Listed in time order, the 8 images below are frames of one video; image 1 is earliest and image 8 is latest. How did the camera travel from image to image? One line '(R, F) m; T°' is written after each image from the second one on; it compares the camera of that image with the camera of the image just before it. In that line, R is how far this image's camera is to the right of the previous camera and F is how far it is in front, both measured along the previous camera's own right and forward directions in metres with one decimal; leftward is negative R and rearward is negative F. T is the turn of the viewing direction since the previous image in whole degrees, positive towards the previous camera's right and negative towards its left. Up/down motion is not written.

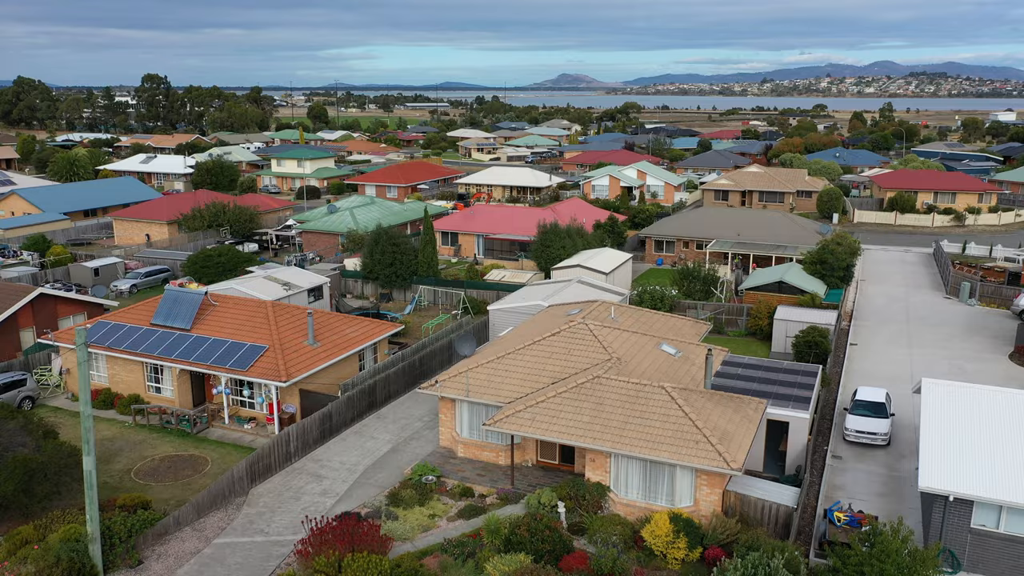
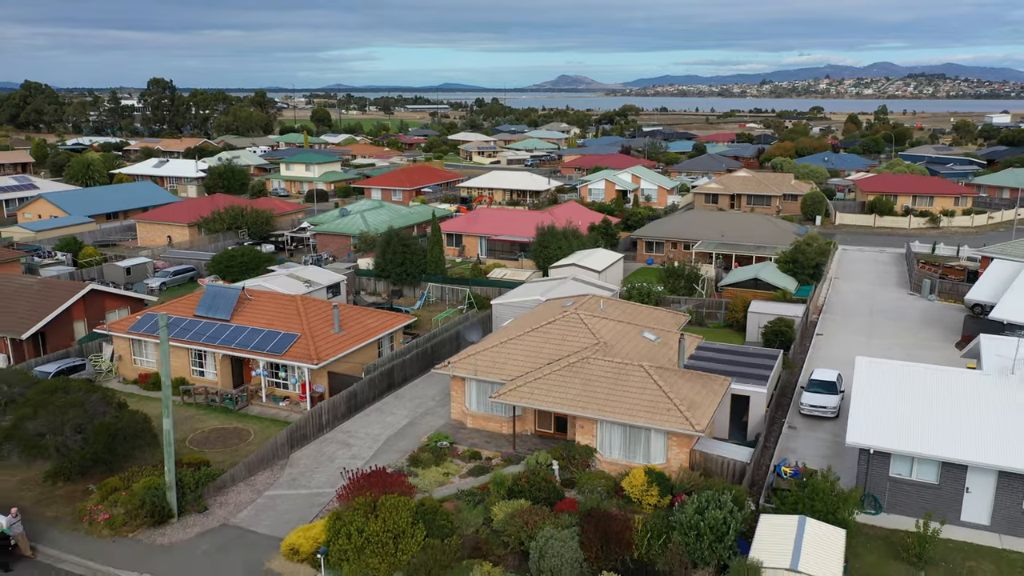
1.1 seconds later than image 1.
(0.0, -1.2) m; 0°
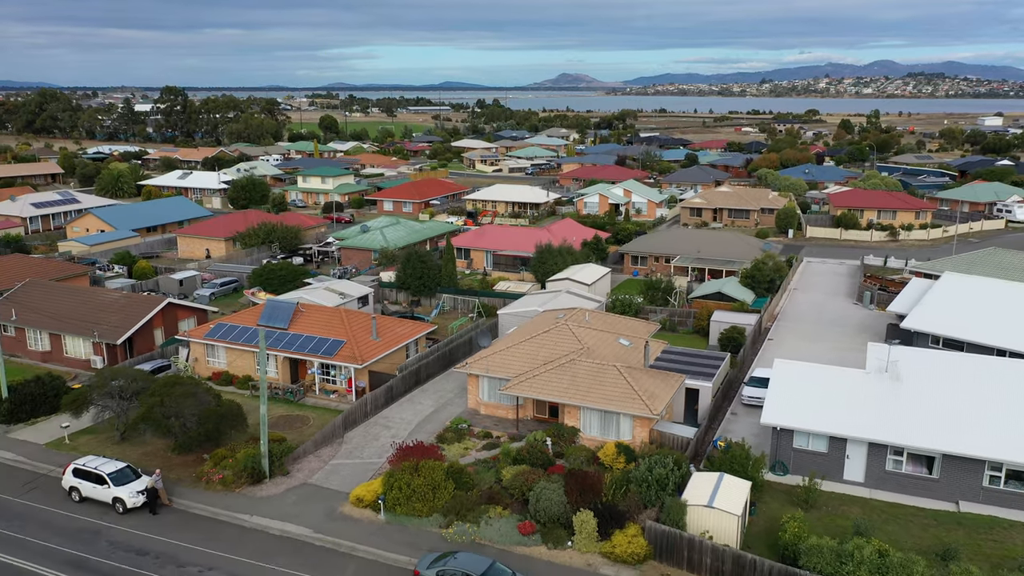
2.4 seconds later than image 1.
(0.0, -2.4) m; 0°
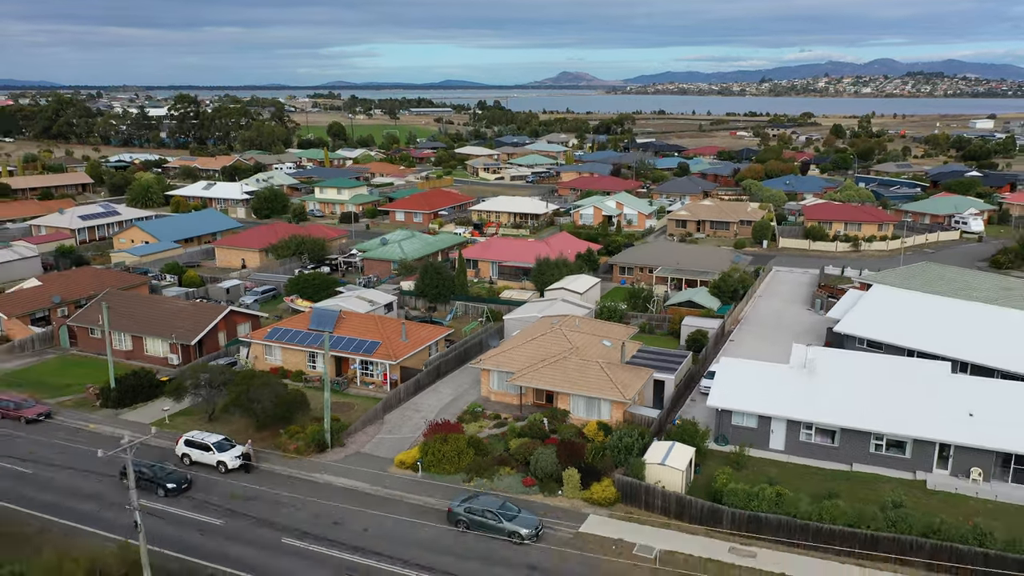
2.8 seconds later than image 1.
(-0.1, -2.8) m; 0°
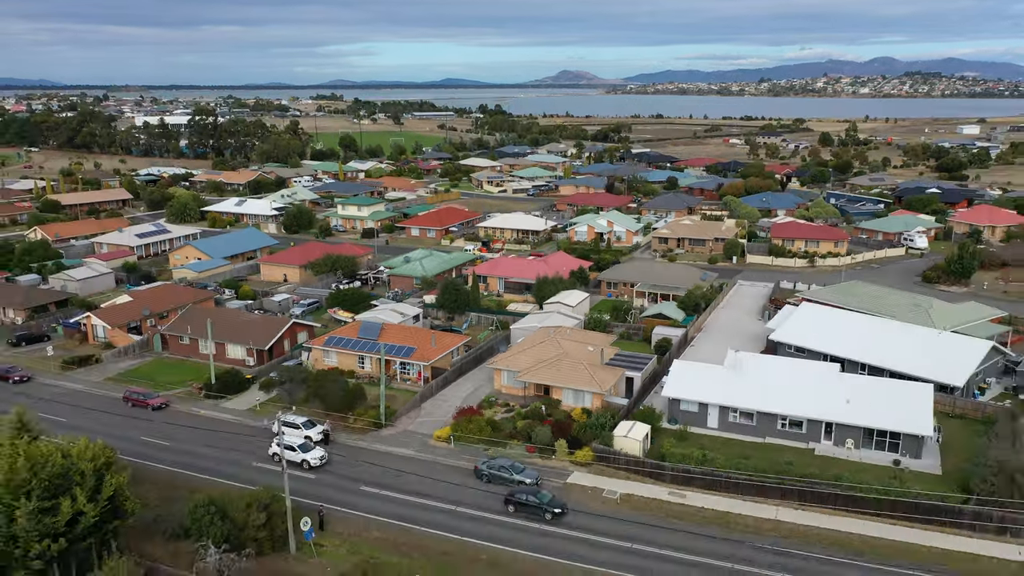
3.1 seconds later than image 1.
(-0.1, -4.3) m; 0°
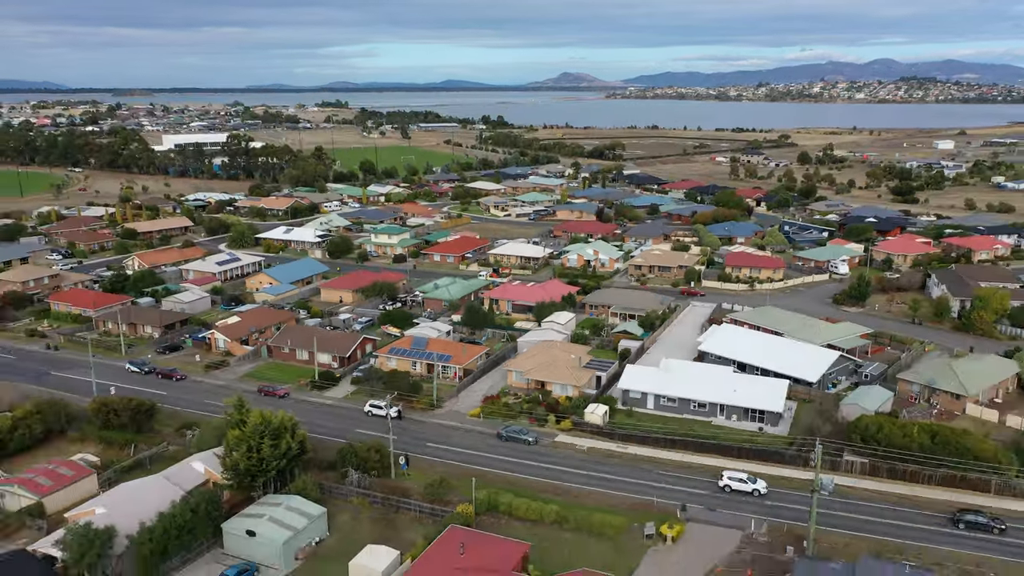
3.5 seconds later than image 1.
(-0.2, -8.5) m; 0°
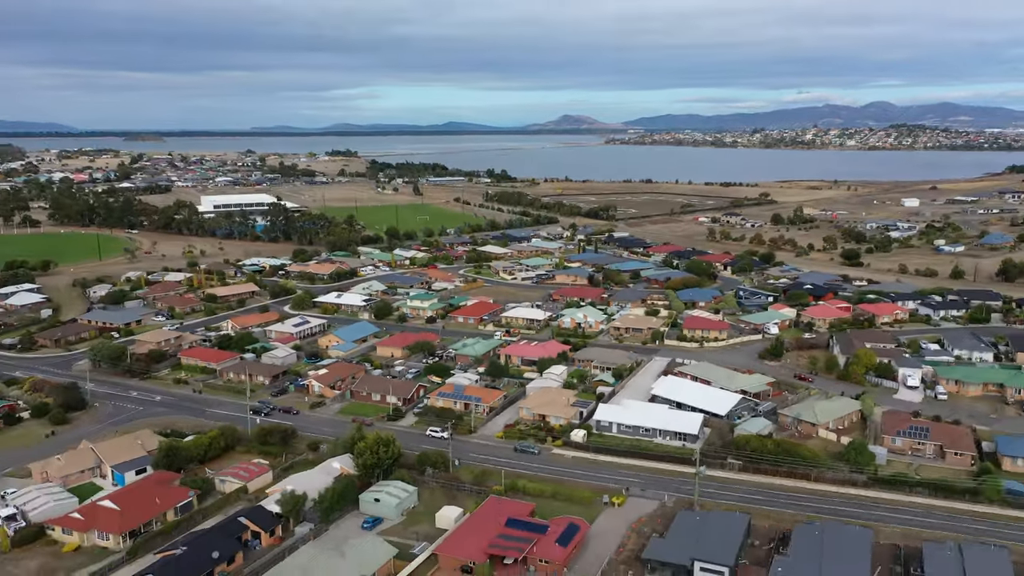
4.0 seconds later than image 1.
(-0.4, -12.9) m; 0°
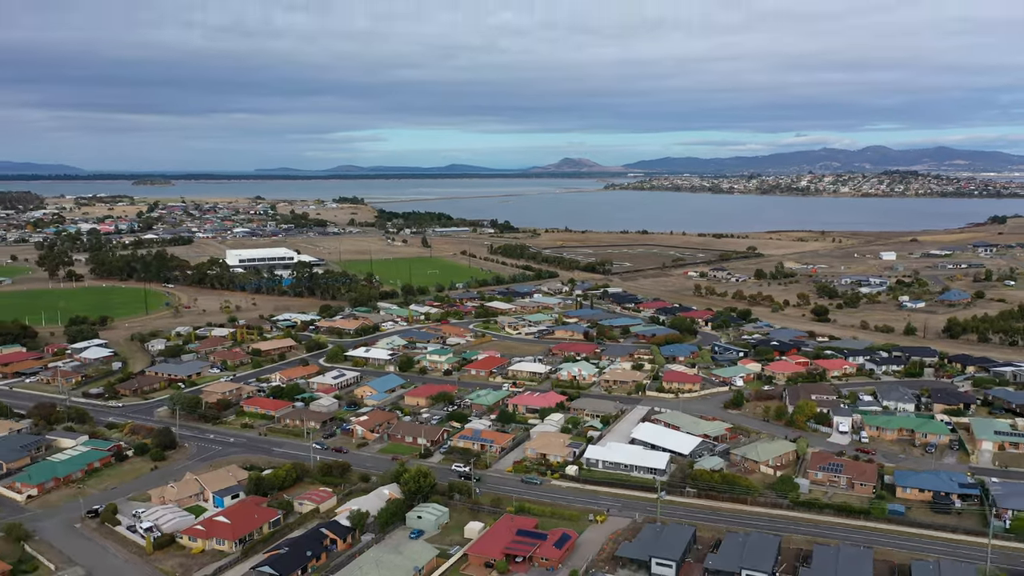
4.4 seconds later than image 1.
(-0.4, -10.3) m; 0°
